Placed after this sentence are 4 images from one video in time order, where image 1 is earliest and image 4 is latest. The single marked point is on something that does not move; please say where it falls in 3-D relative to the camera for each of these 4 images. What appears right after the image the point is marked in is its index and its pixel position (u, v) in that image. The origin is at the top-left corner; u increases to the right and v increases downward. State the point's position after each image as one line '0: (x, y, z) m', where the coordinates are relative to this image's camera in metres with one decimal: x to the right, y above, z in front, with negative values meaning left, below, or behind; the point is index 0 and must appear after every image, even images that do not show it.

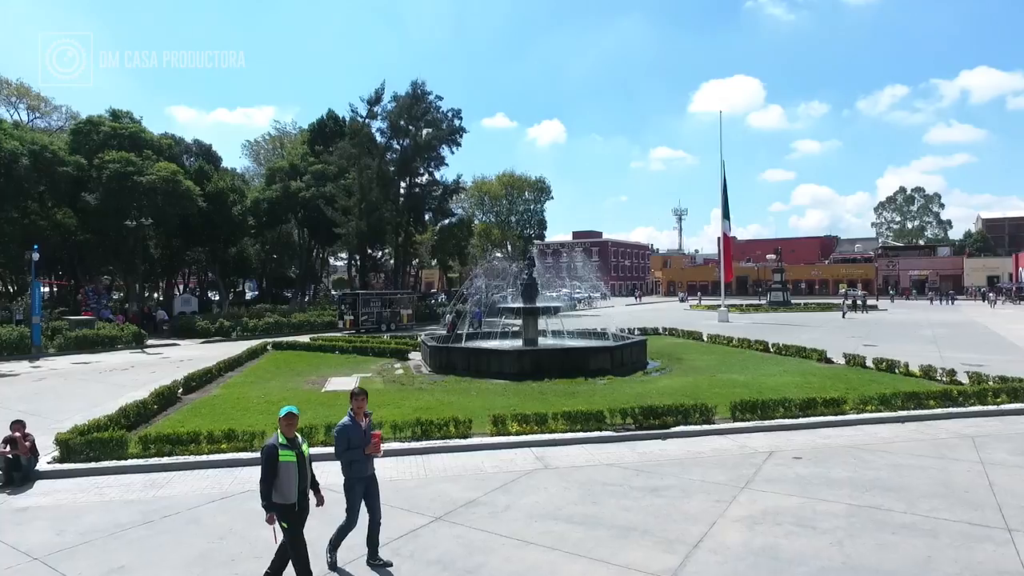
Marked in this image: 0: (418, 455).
0: (-1.2, -2.1, +8.1) m
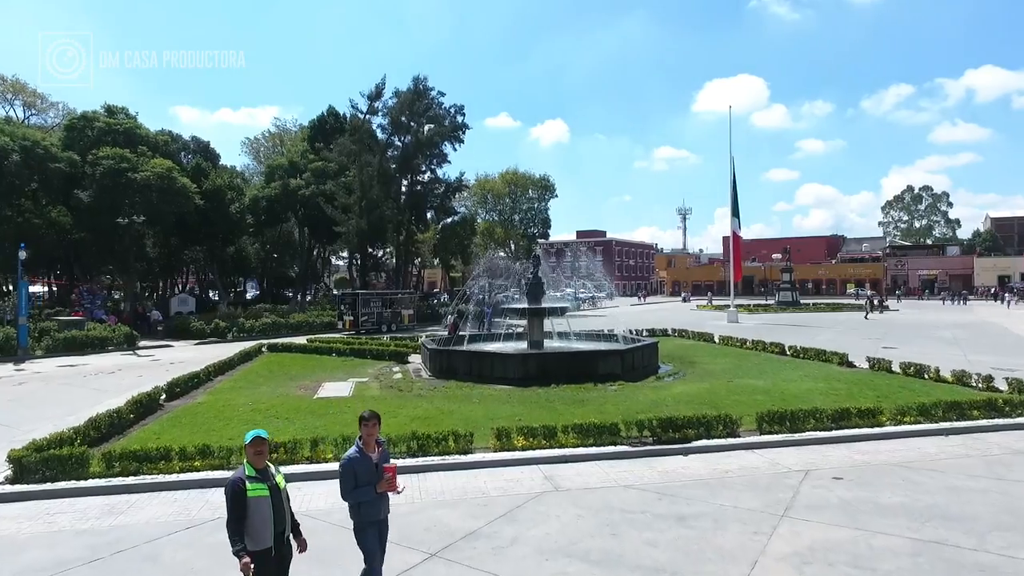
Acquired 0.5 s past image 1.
0: (-1.1, -2.1, +7.3) m
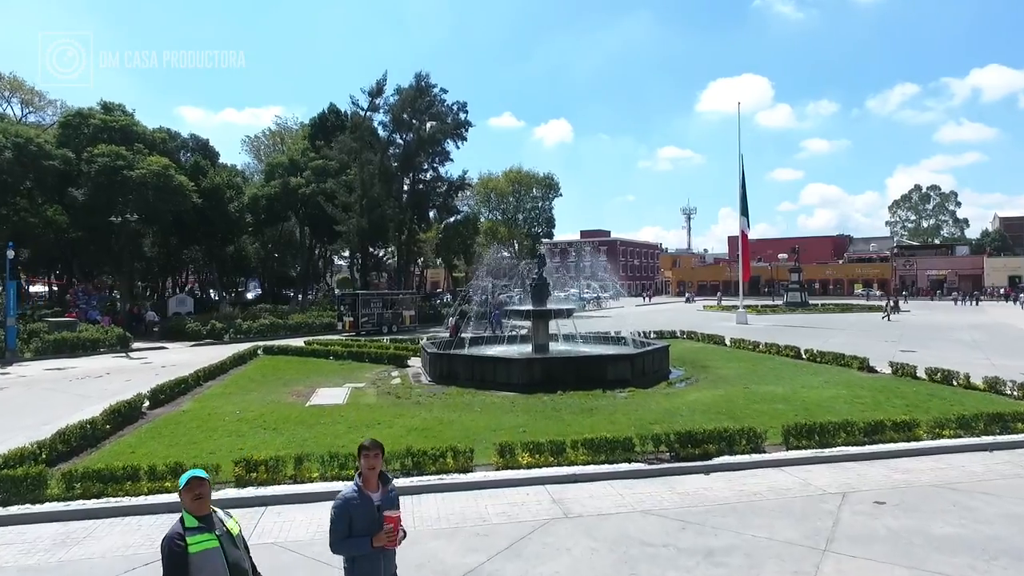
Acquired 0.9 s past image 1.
0: (-1.1, -2.2, +6.6) m
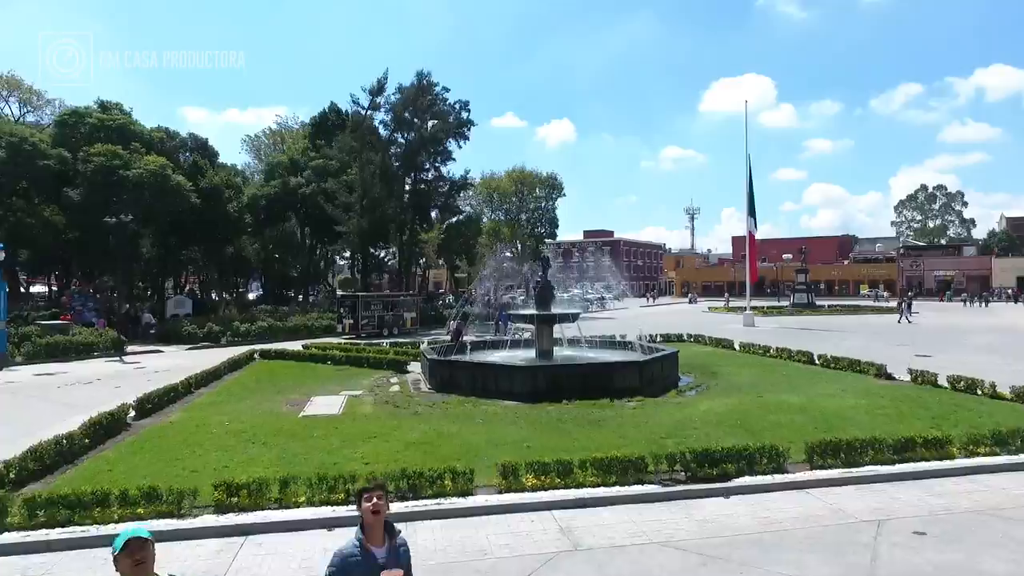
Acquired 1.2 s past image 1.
0: (-1.1, -2.2, +6.1) m
